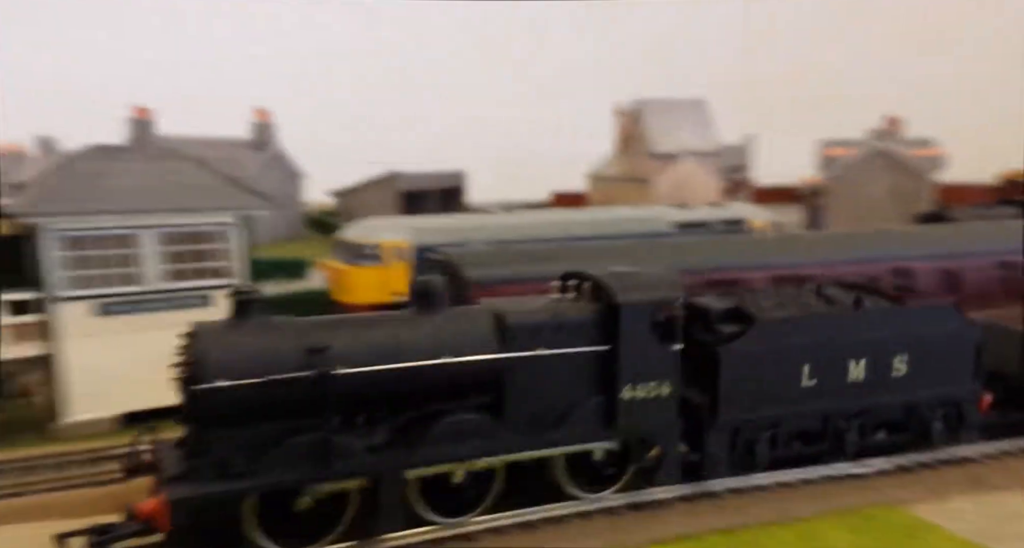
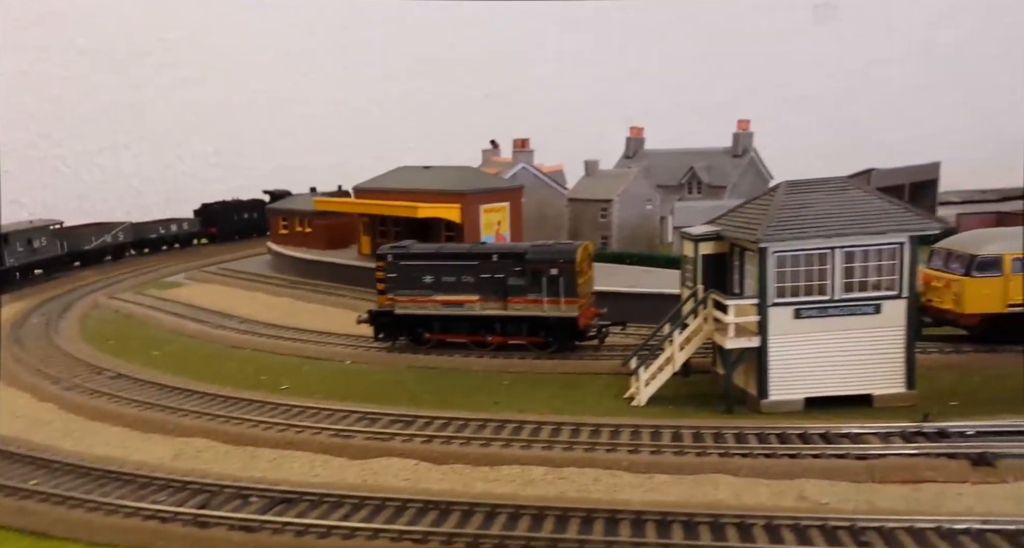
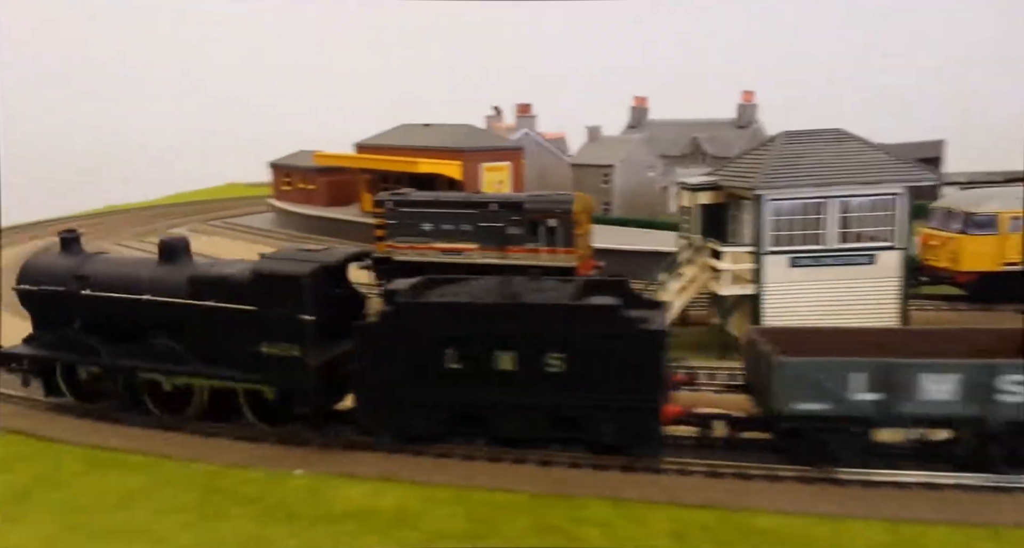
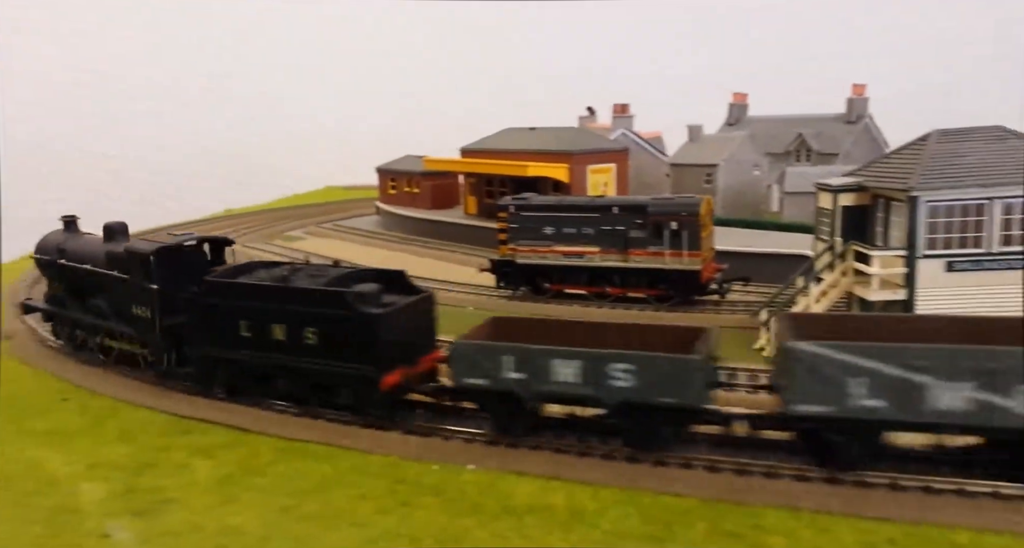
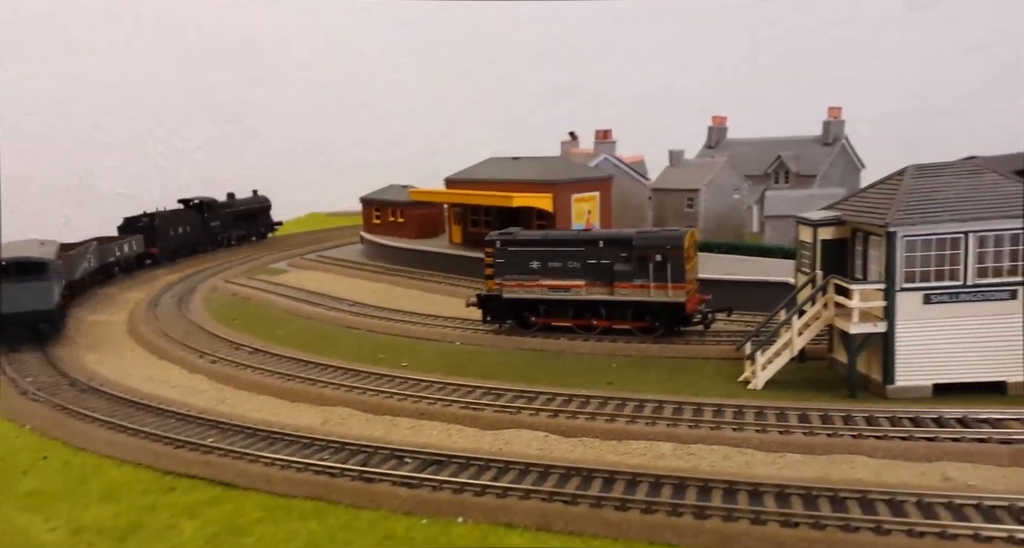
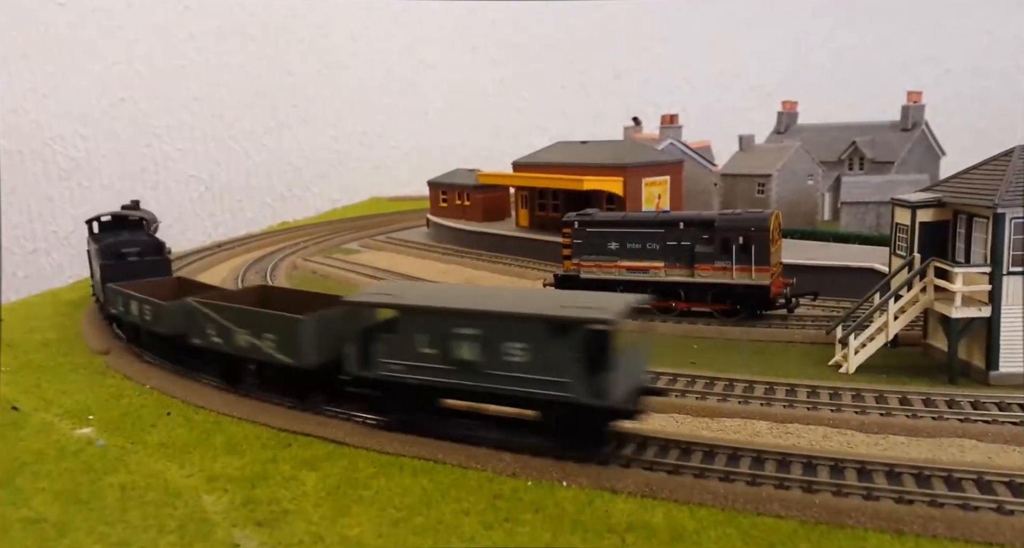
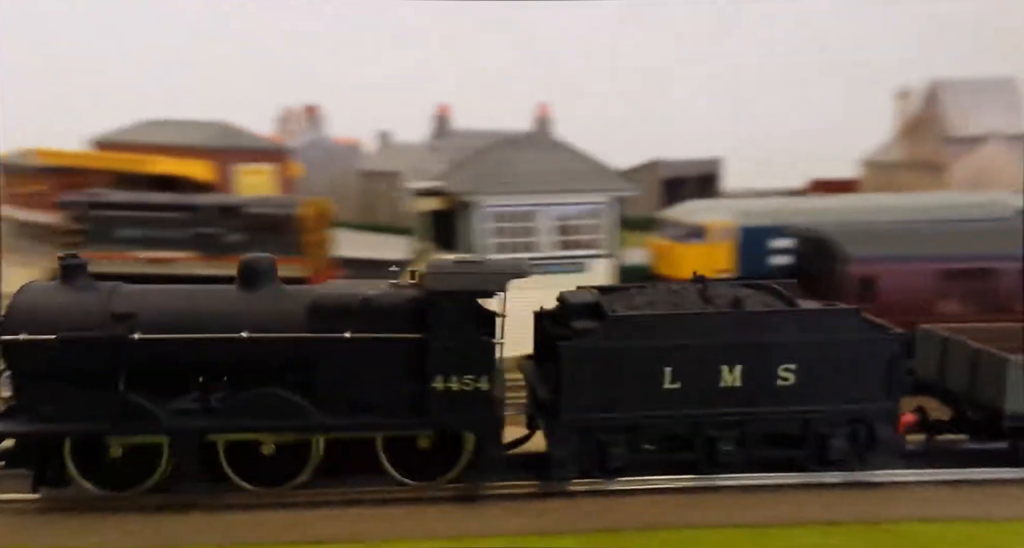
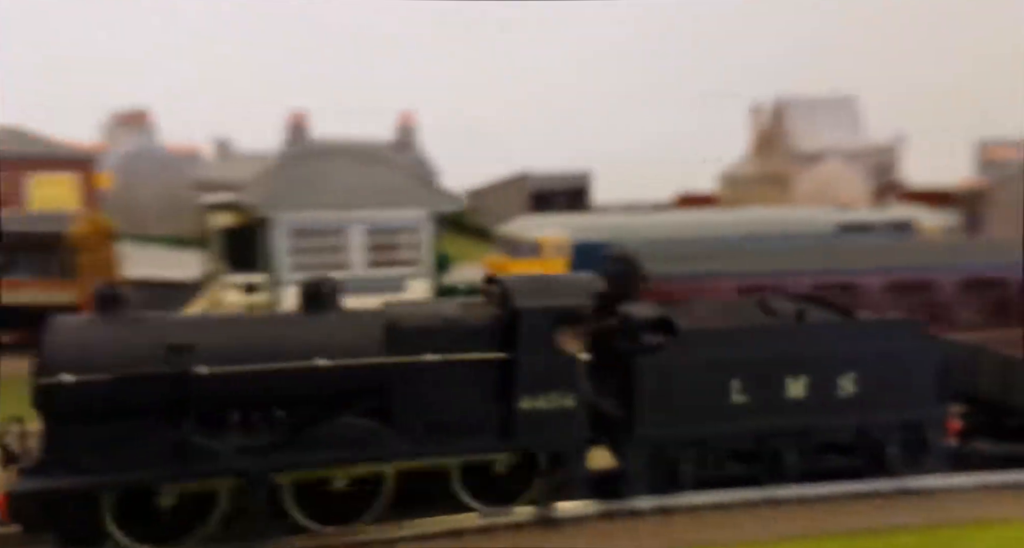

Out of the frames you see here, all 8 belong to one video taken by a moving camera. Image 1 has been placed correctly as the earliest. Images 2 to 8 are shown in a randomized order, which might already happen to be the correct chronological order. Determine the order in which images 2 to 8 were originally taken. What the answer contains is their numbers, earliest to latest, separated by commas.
8, 7, 3, 4, 6, 5, 2
